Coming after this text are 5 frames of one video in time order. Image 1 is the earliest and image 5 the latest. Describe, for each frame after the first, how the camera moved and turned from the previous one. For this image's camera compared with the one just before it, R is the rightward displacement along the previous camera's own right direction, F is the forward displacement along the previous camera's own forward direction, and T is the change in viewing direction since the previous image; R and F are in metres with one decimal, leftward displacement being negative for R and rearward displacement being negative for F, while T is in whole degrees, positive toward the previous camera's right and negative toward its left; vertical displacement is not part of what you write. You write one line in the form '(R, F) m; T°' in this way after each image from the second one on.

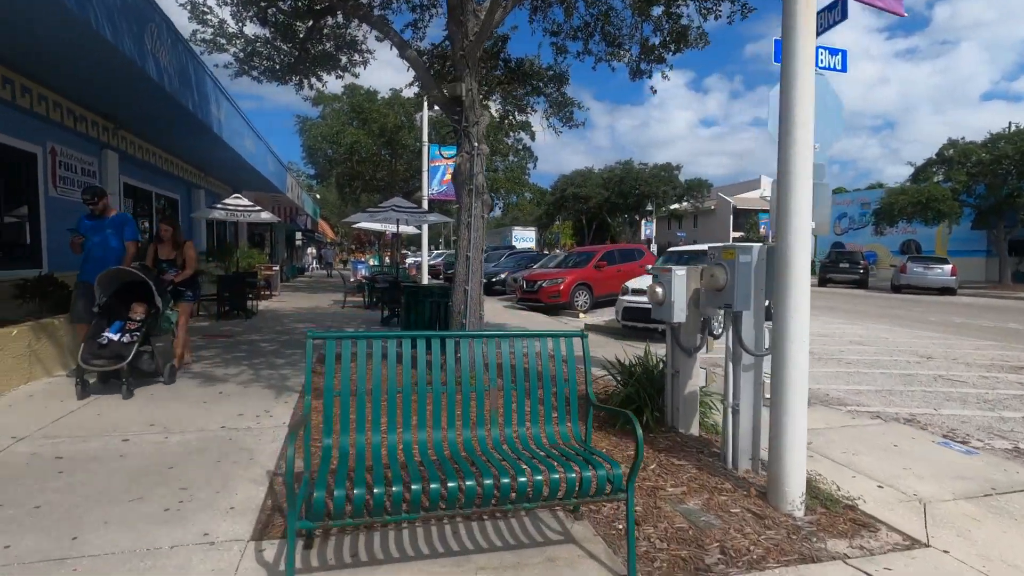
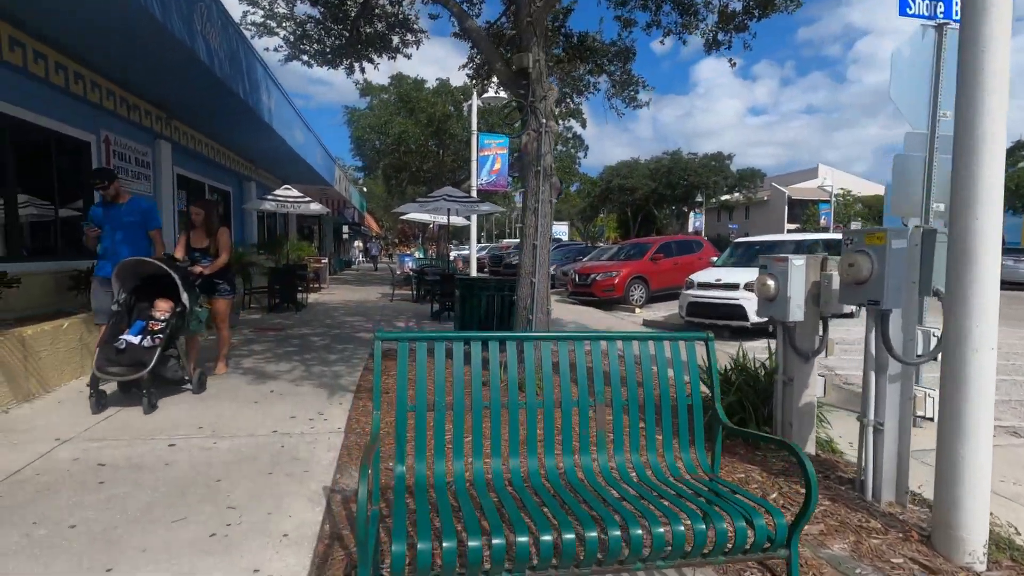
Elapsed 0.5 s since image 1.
(-0.3, +0.6) m; -4°
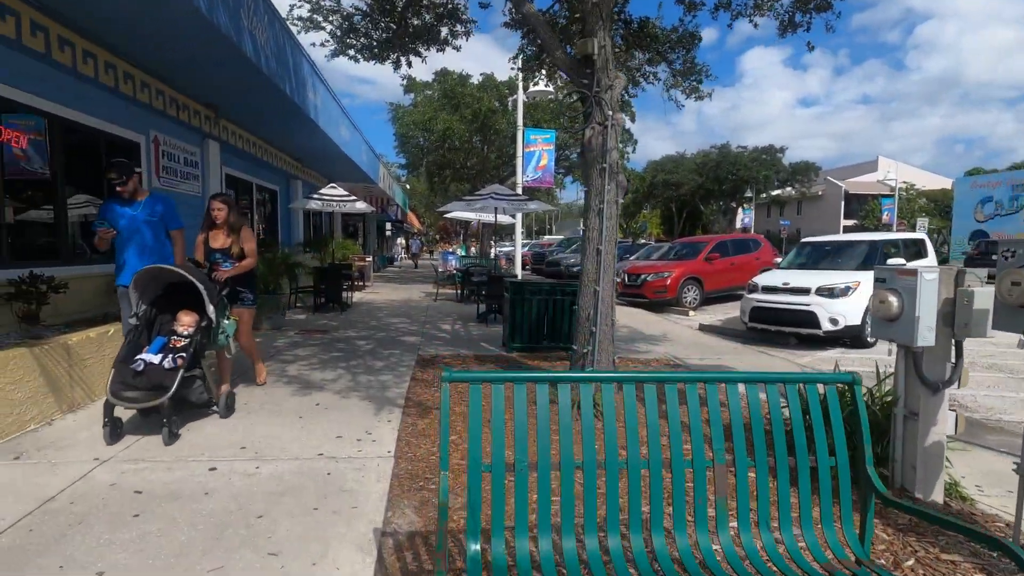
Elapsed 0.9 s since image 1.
(-0.2, +0.5) m; -4°
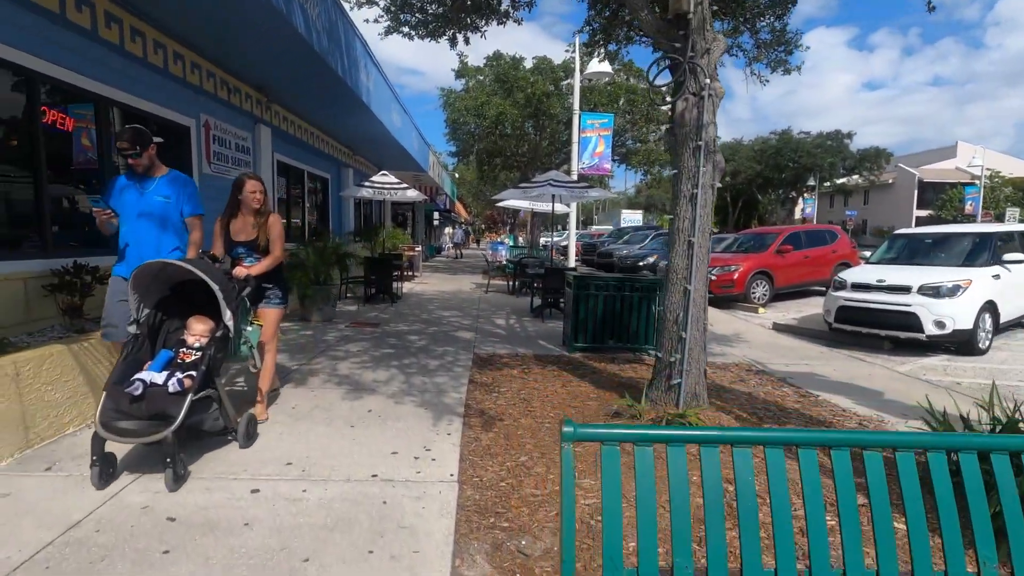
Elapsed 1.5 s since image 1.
(-0.3, +0.6) m; -5°
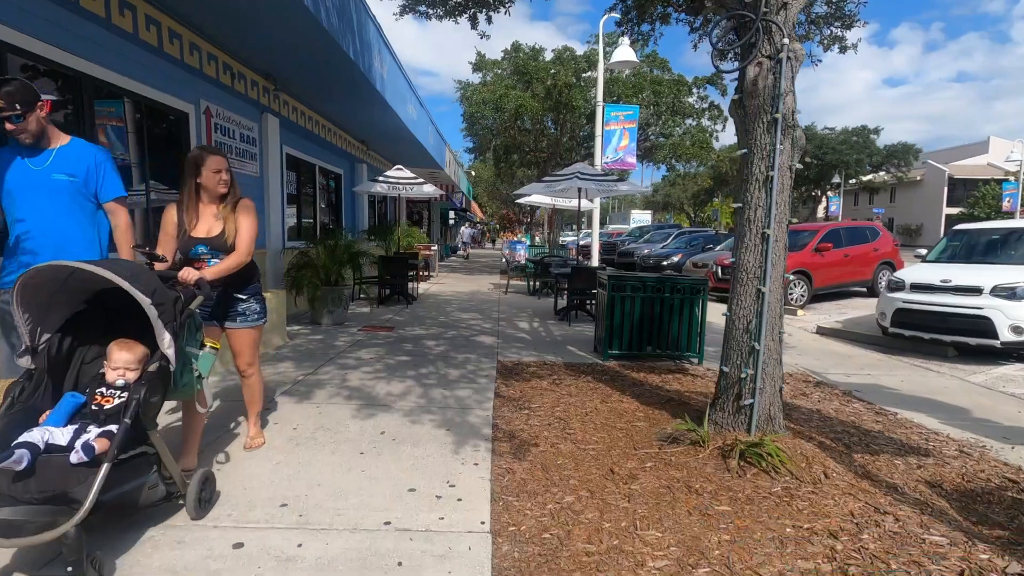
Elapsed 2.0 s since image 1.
(-0.2, +0.7) m; -2°
